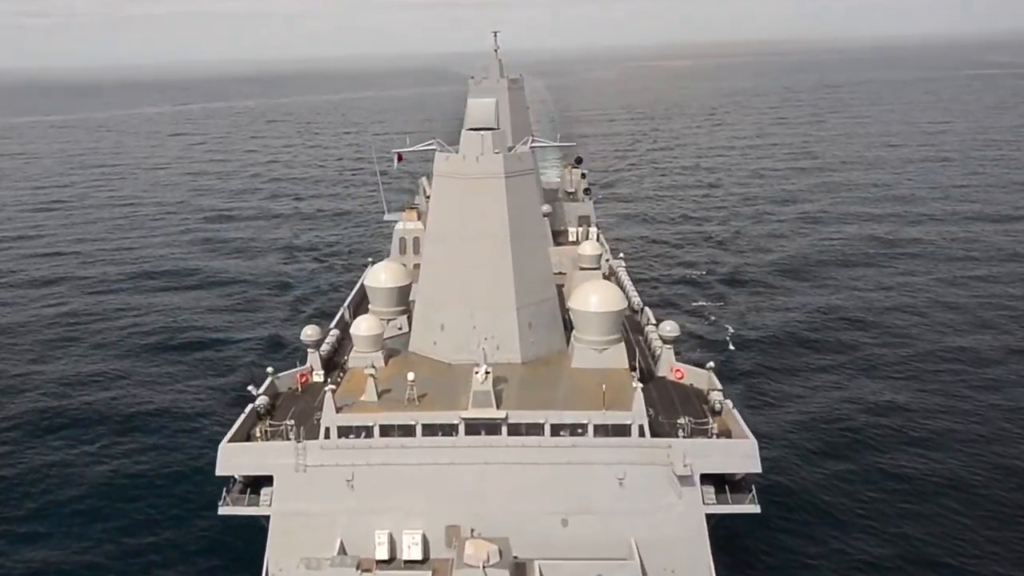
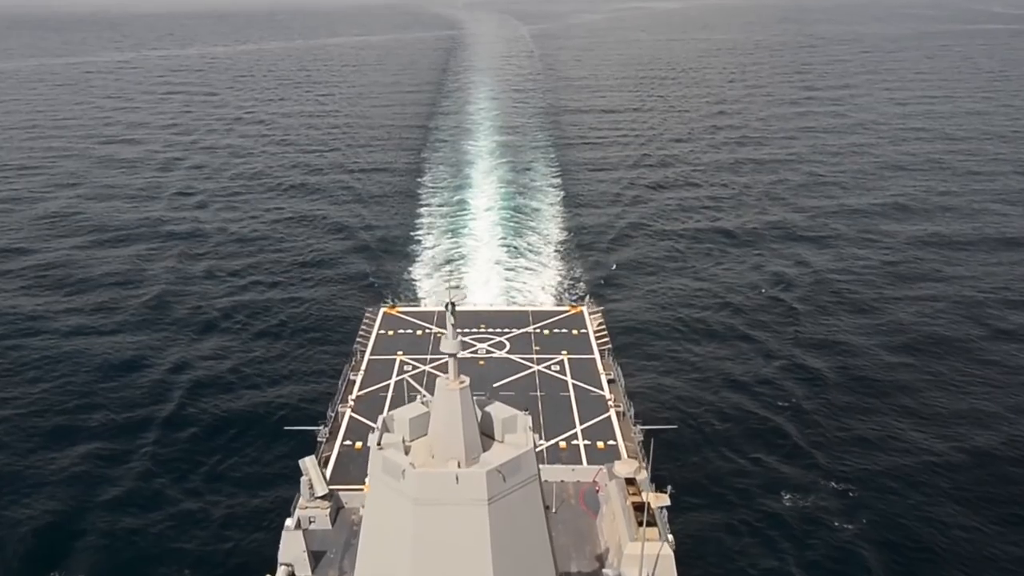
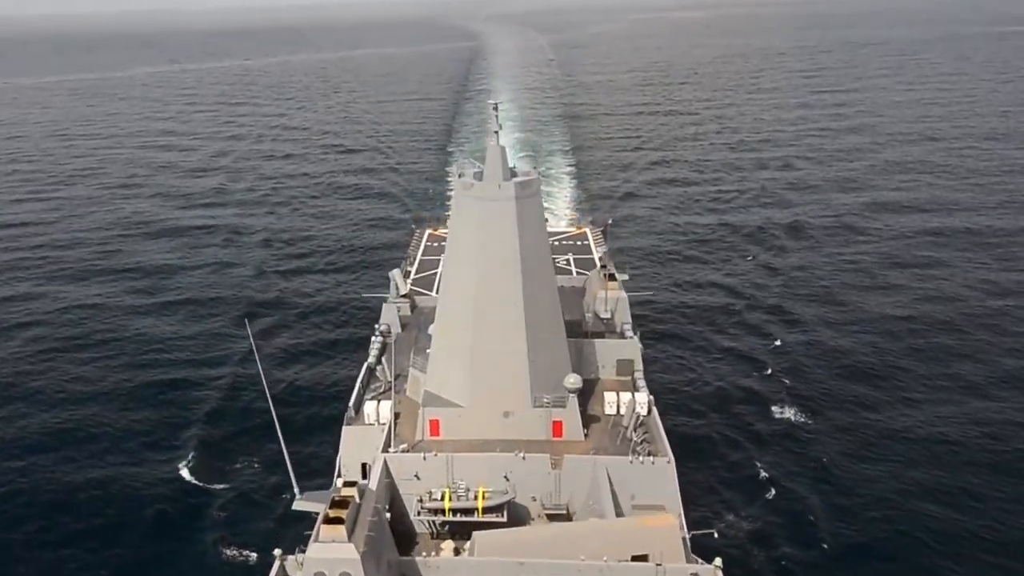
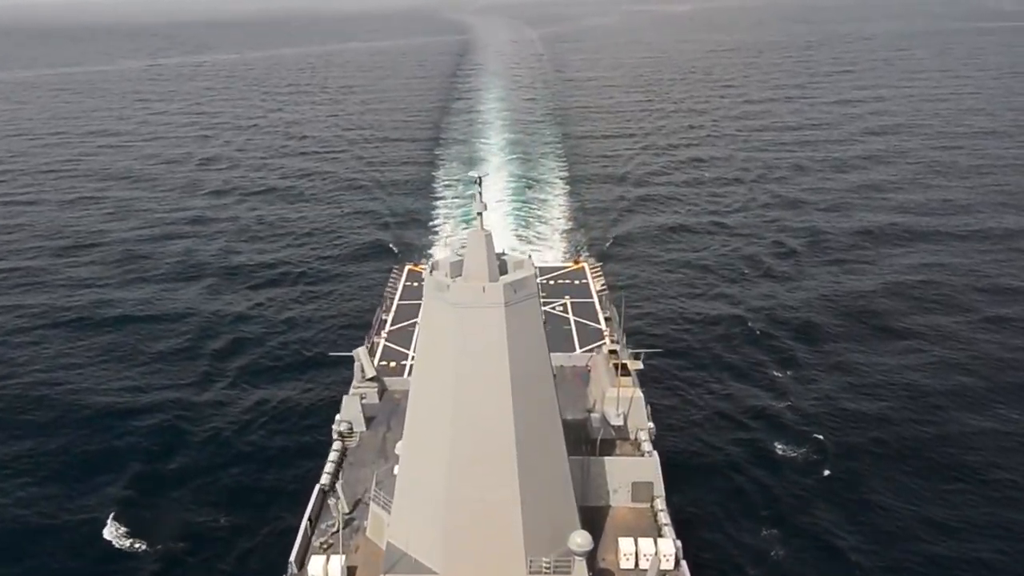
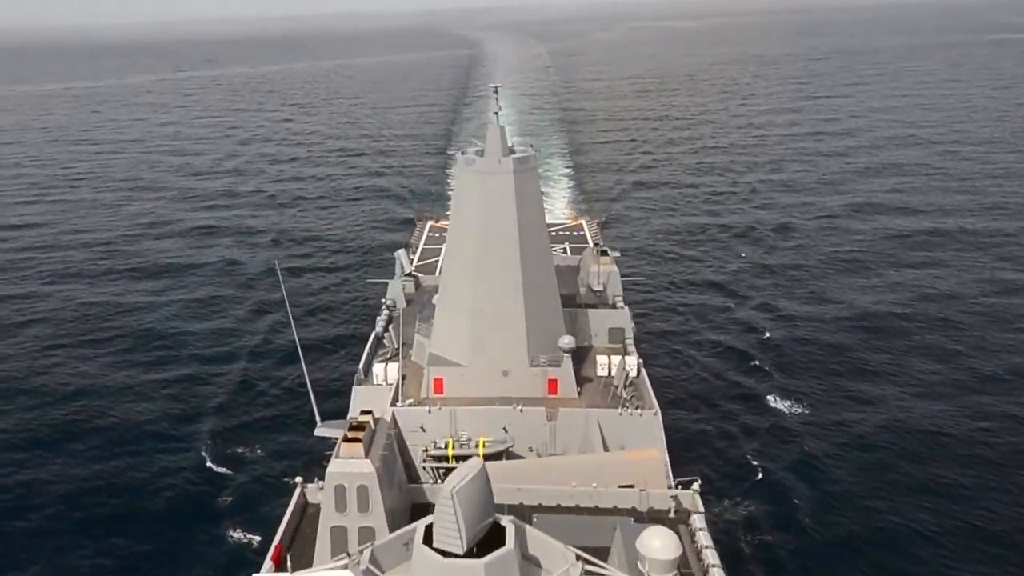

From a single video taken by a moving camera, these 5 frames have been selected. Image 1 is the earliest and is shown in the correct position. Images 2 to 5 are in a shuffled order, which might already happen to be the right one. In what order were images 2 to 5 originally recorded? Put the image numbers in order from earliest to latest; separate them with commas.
5, 3, 4, 2
